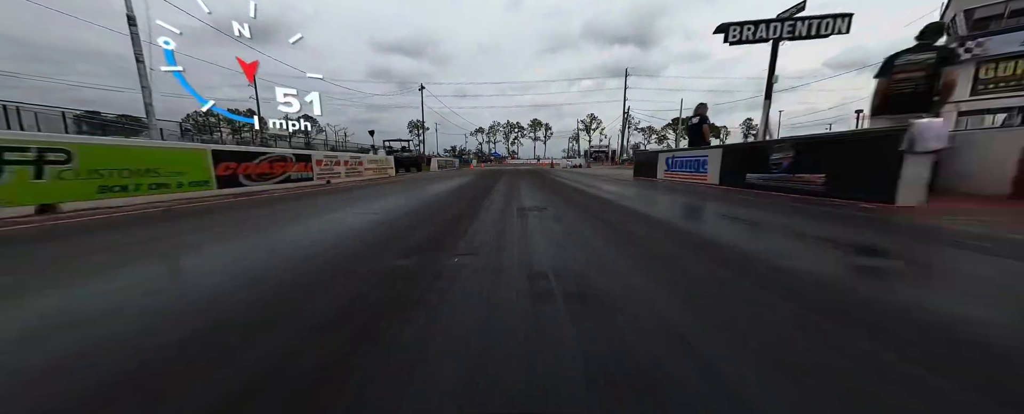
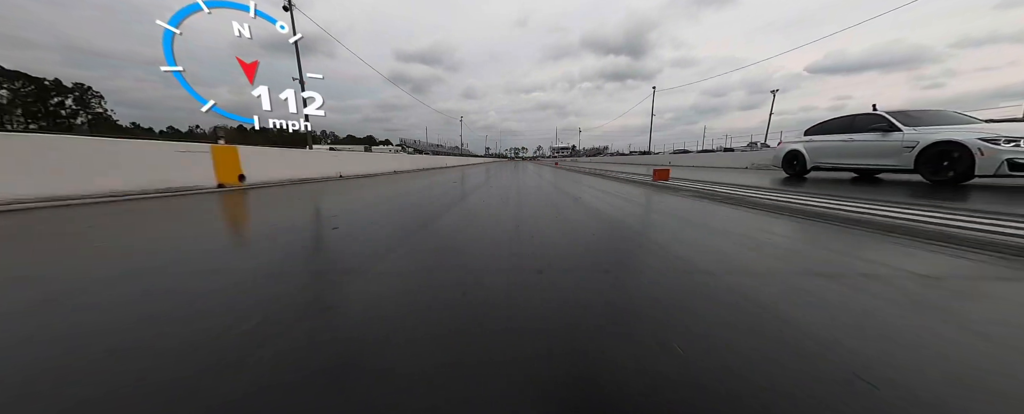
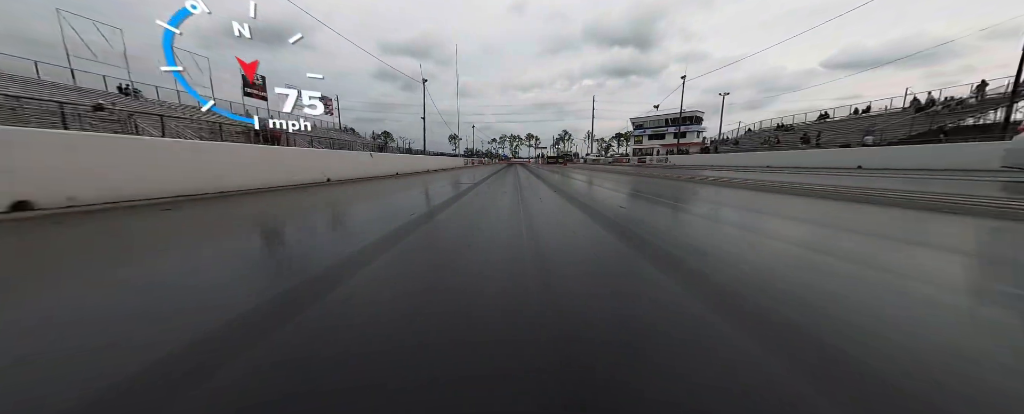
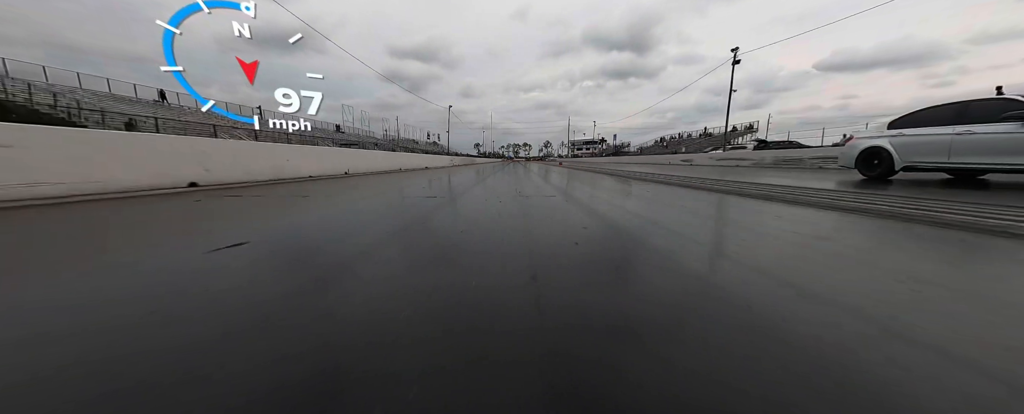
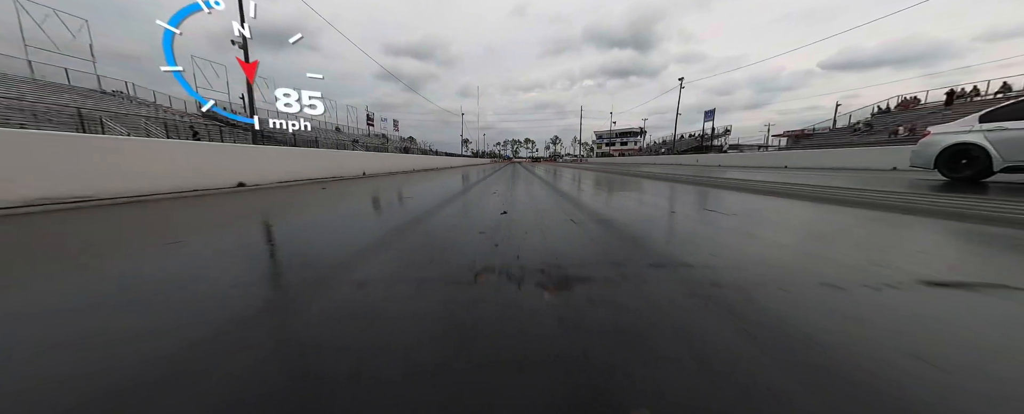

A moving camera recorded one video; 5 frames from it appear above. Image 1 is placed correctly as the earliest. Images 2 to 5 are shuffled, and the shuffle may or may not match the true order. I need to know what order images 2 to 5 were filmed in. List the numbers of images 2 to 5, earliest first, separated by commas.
3, 5, 4, 2
